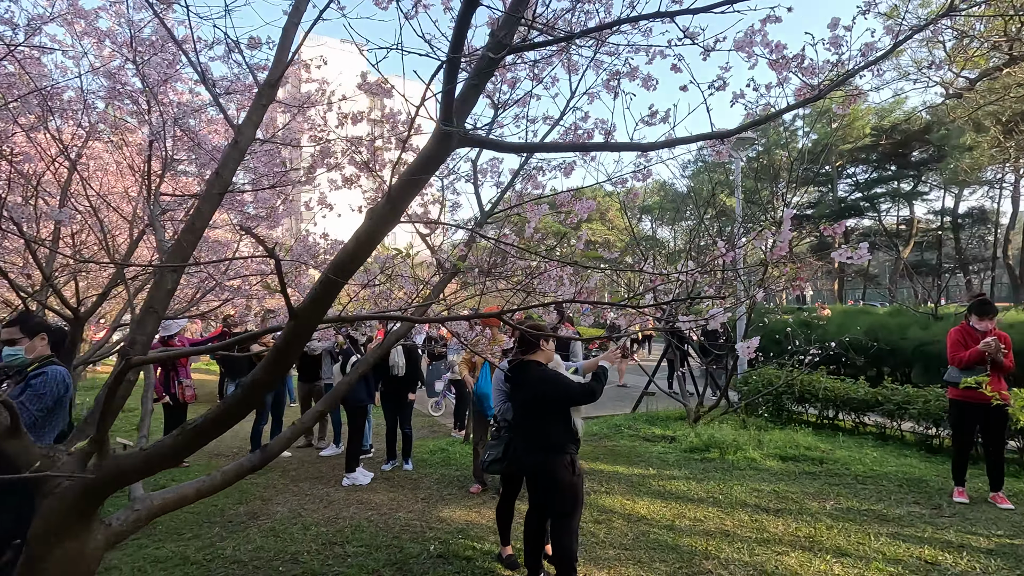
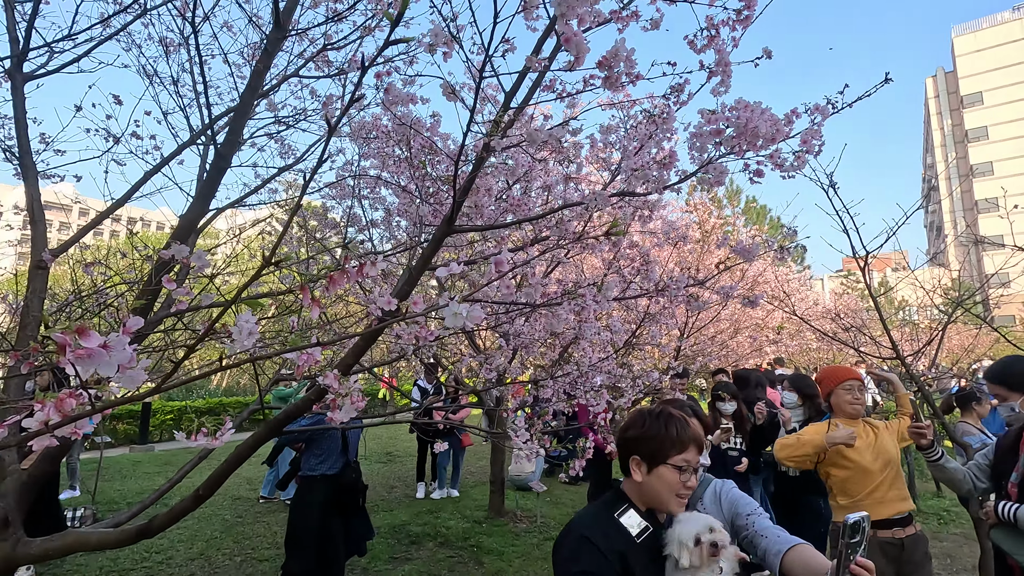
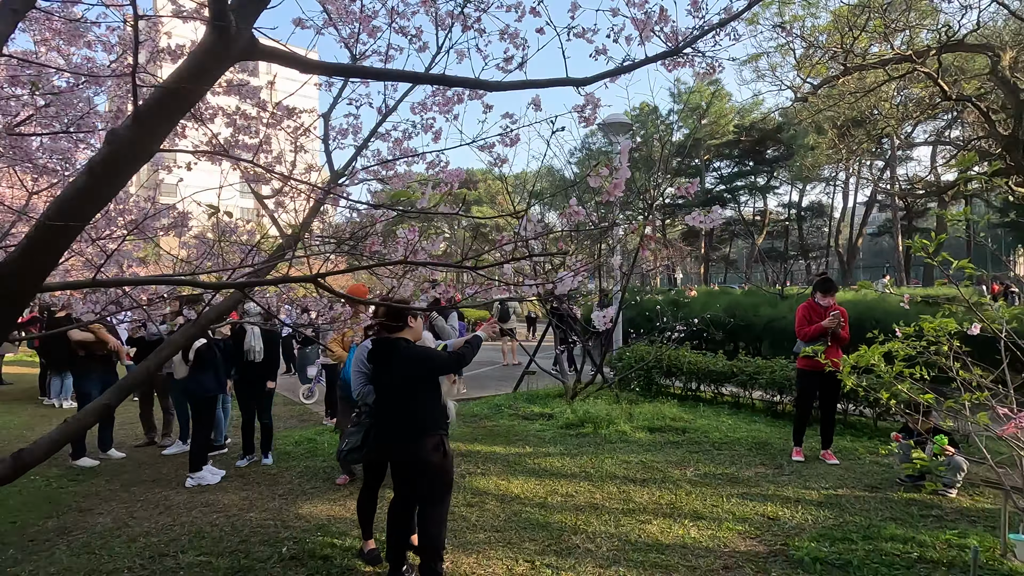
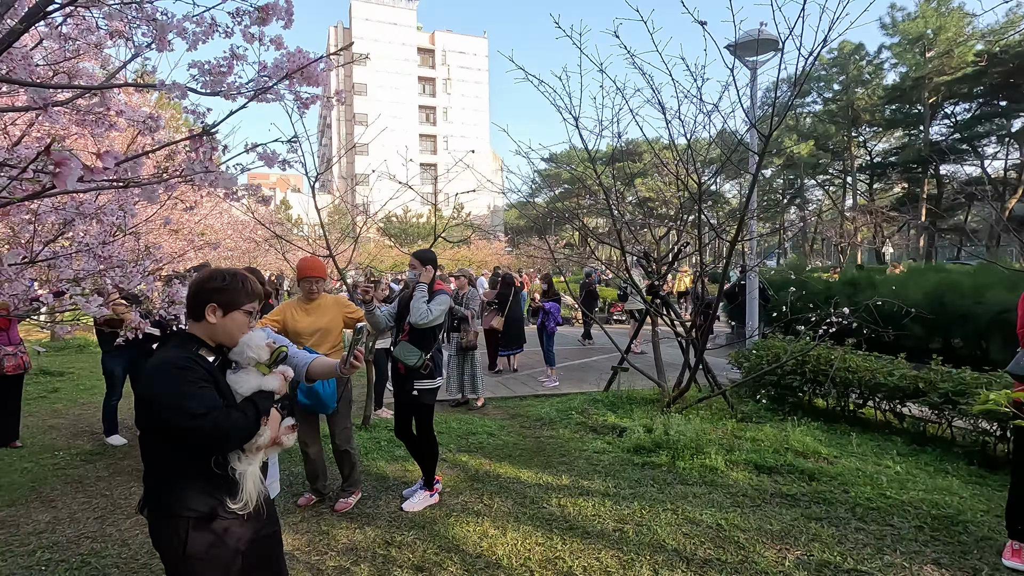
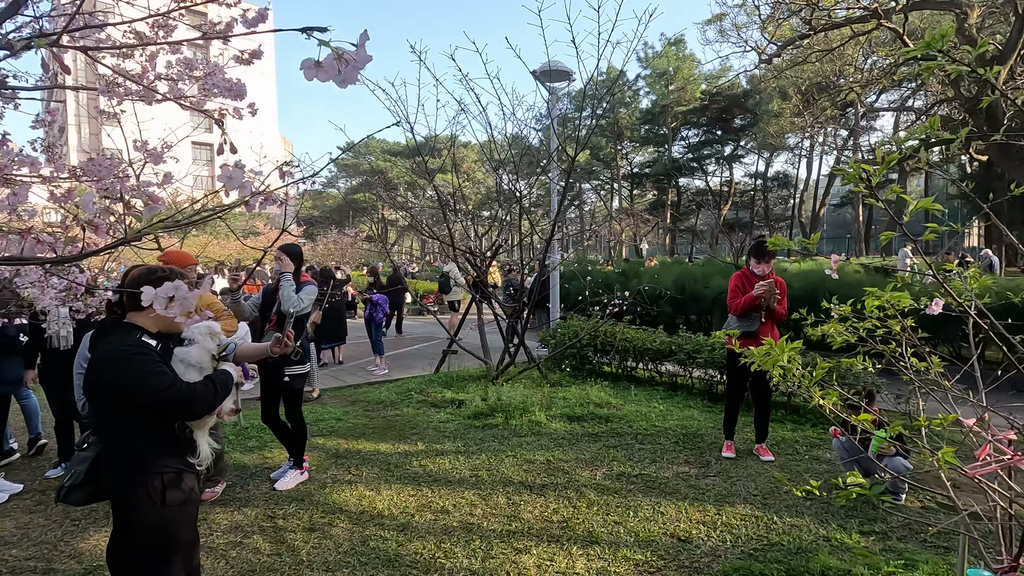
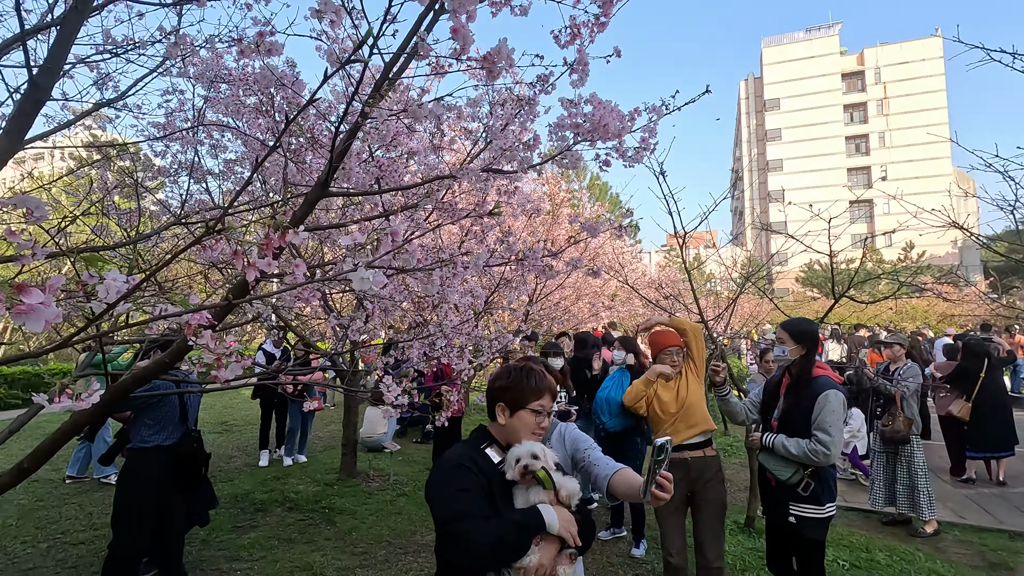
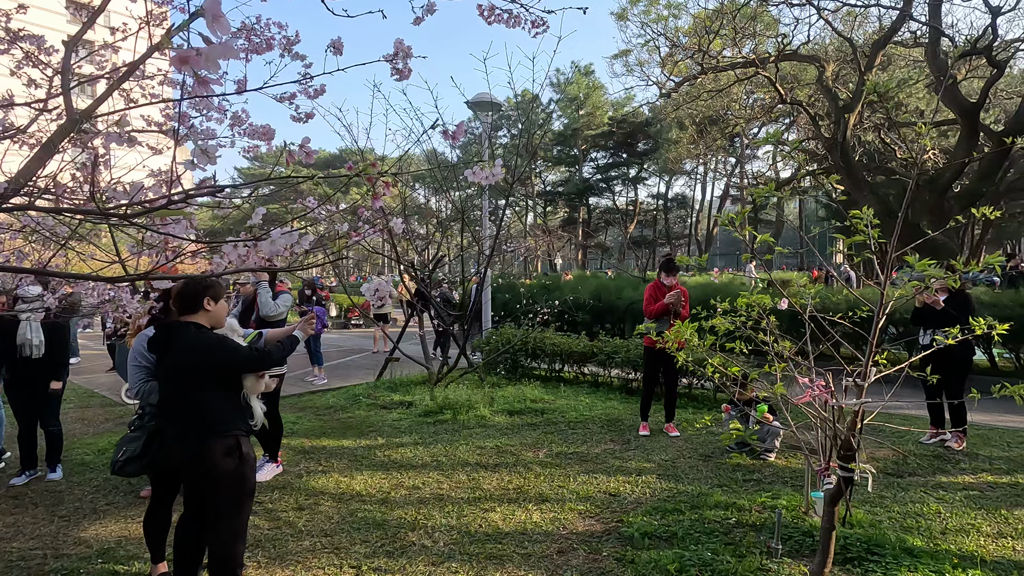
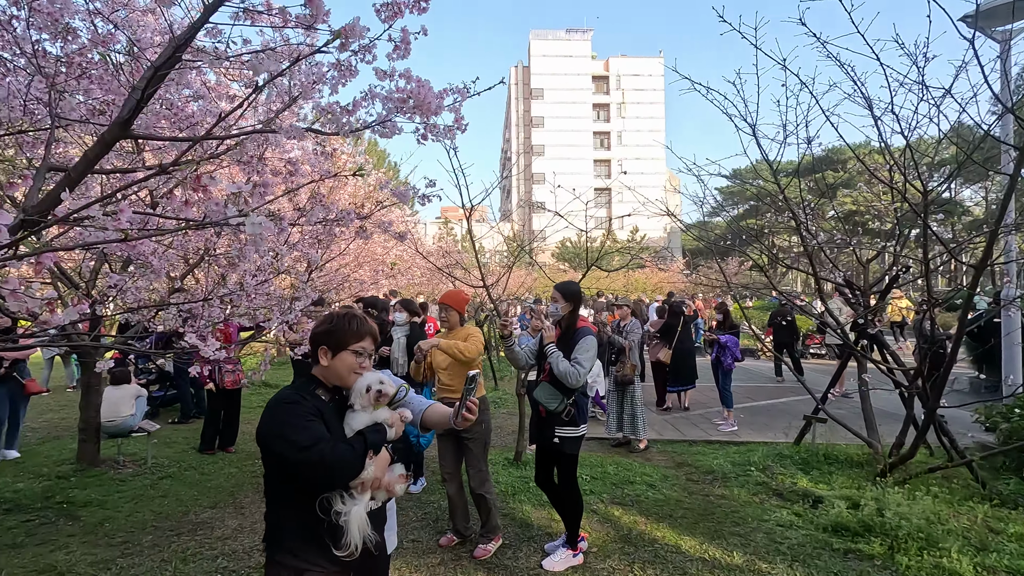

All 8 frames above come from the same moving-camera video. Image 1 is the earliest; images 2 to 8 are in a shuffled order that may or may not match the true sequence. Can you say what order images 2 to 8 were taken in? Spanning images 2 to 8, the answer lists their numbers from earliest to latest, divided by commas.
3, 7, 5, 4, 8, 6, 2
